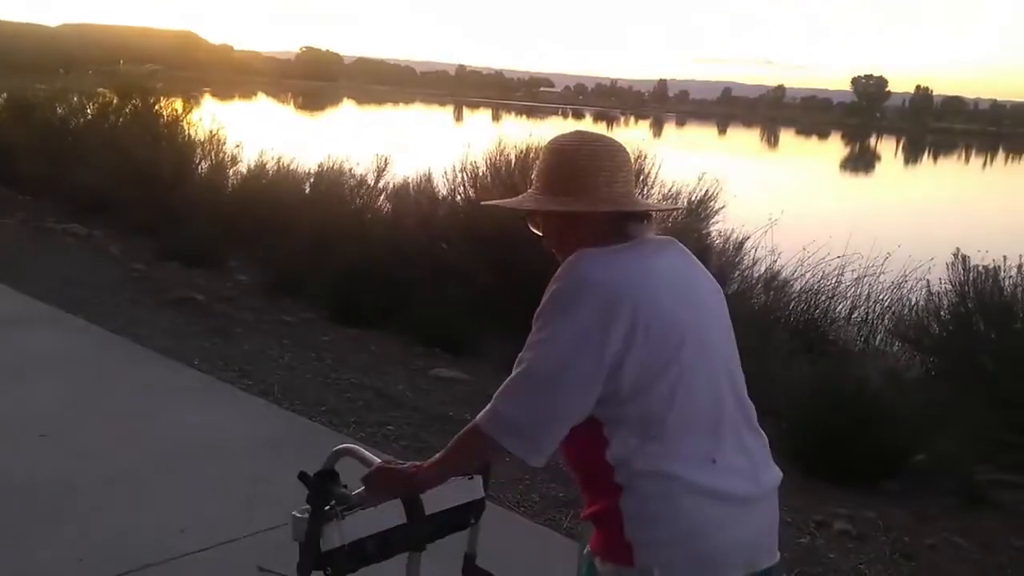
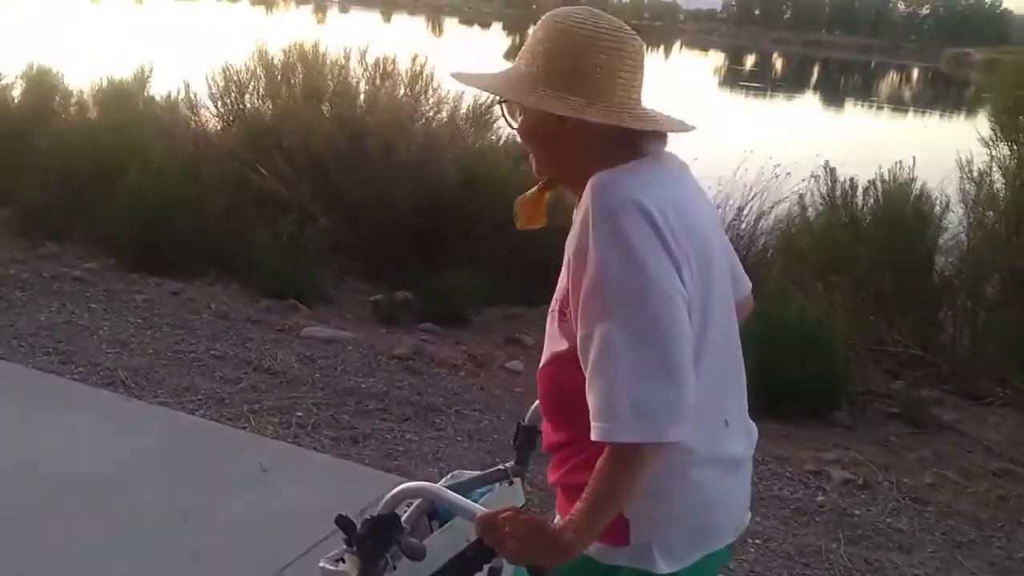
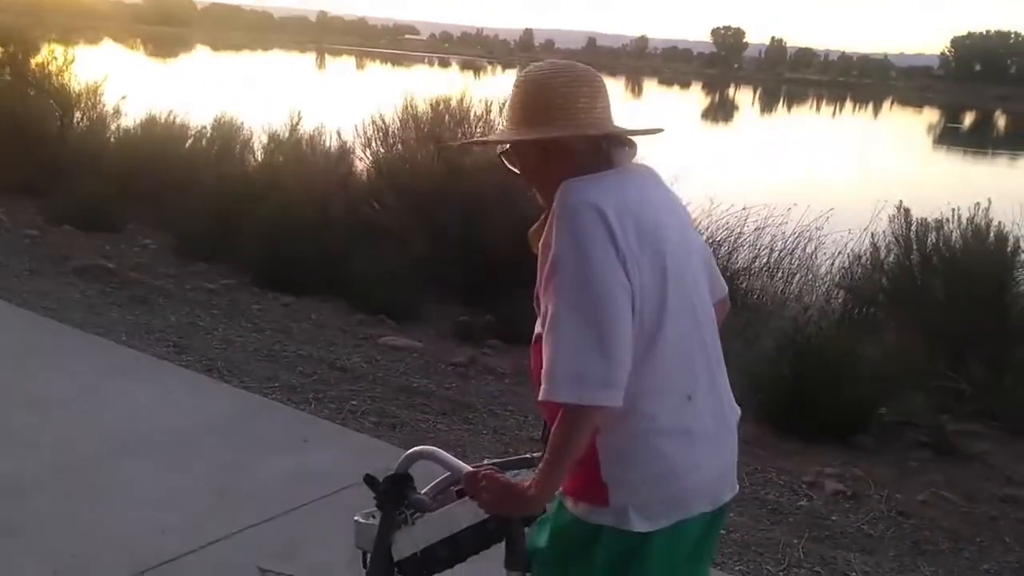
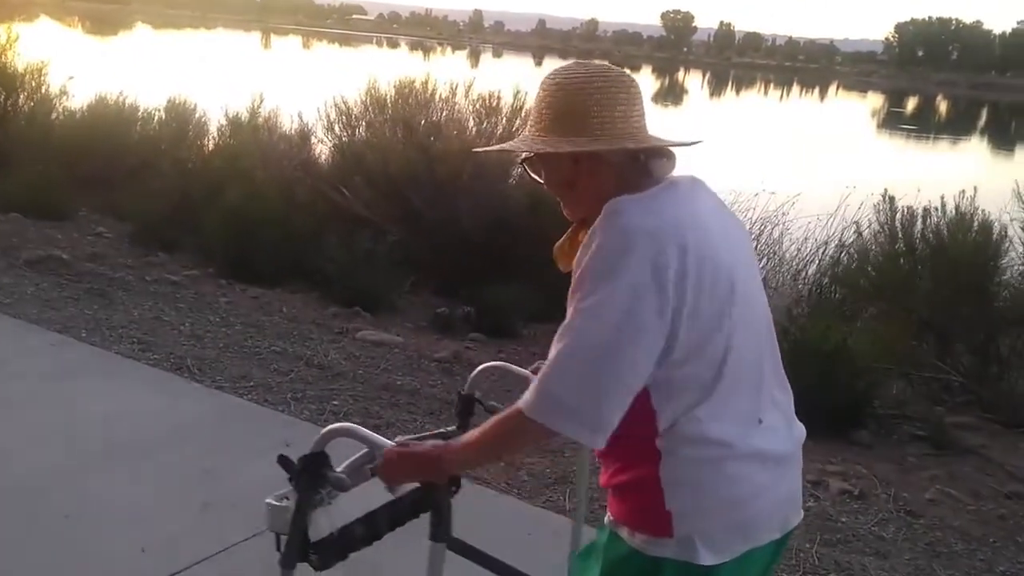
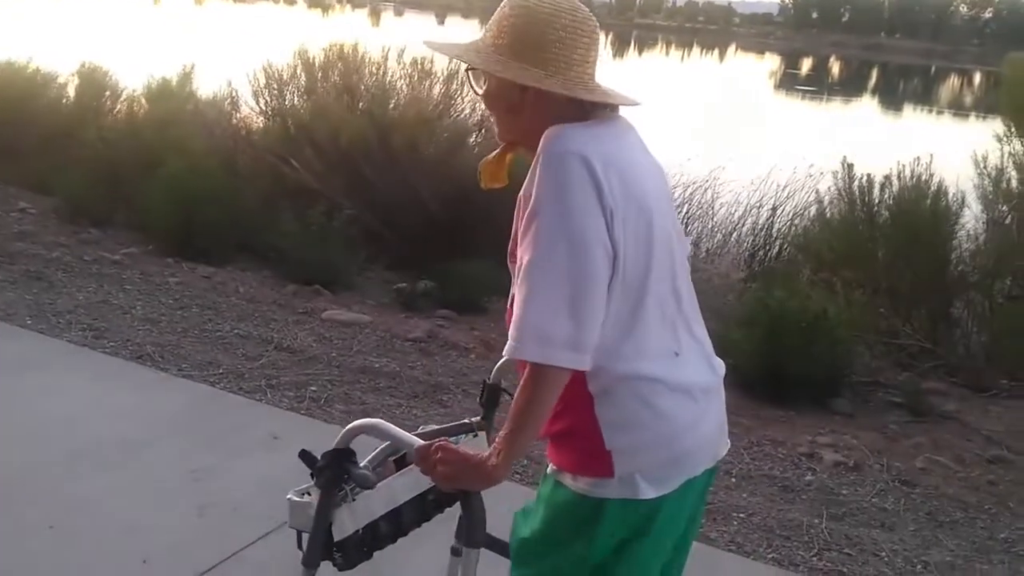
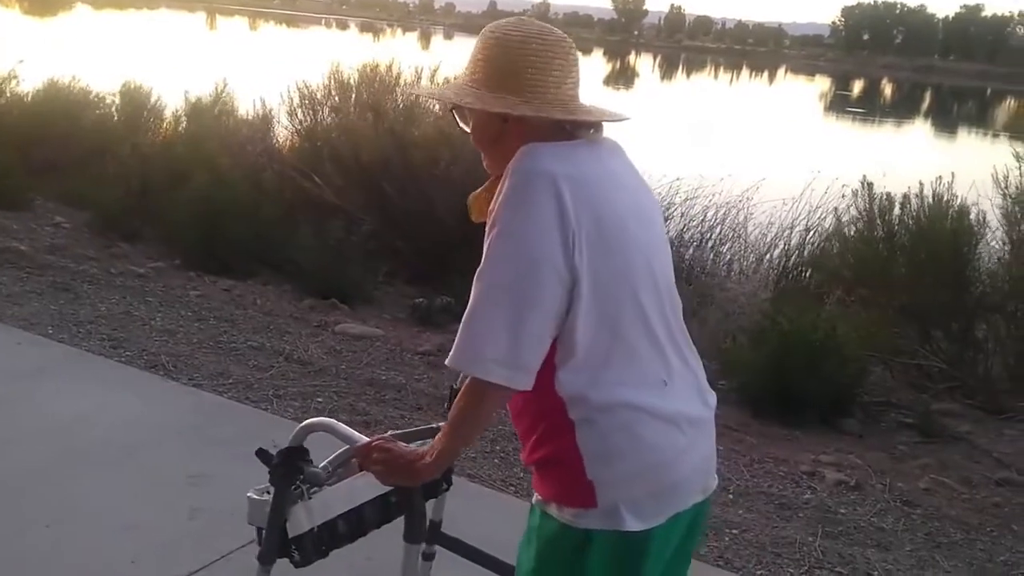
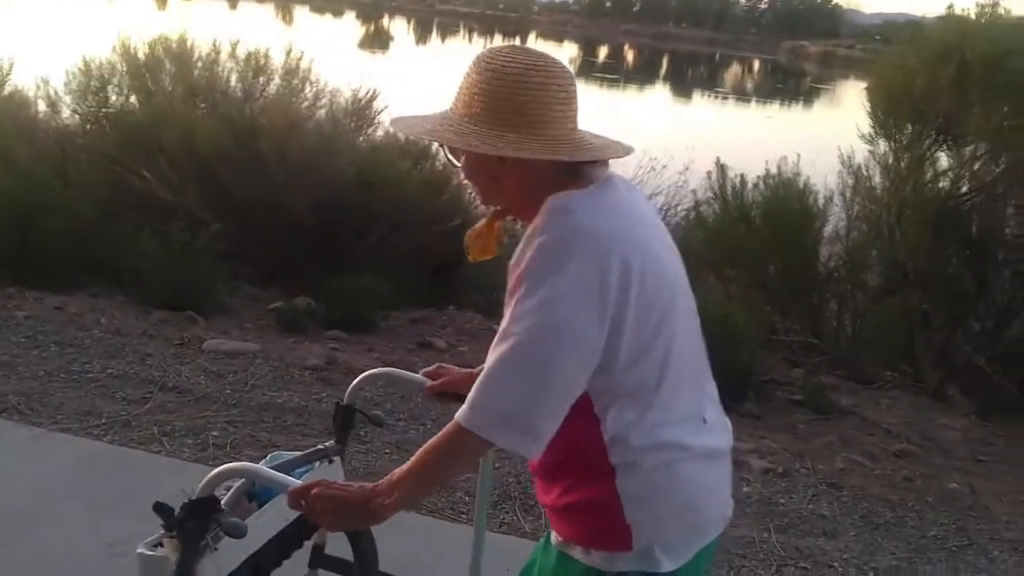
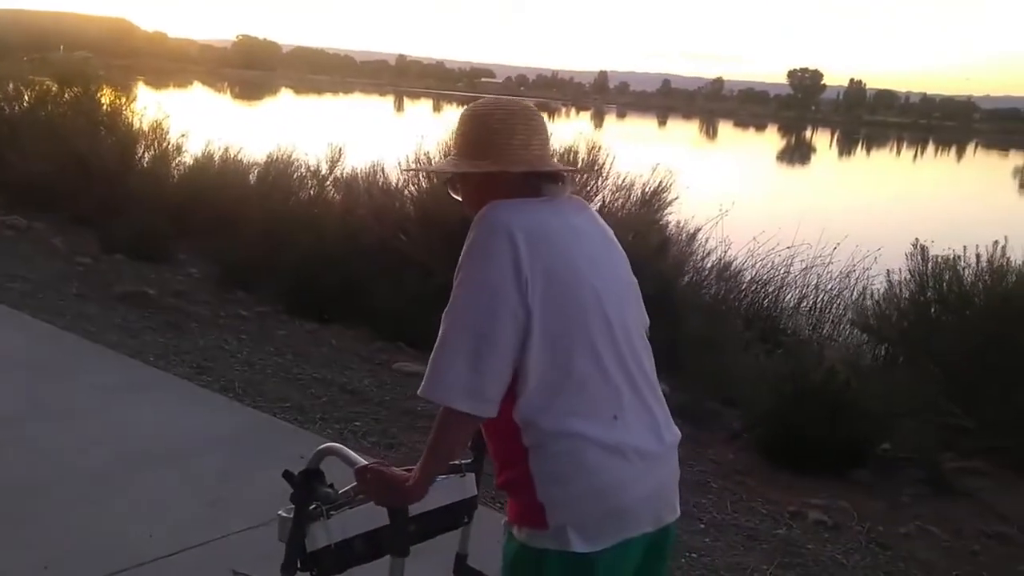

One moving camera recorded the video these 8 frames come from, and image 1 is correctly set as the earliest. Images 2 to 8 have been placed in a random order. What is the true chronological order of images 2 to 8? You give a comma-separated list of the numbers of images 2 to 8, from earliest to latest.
8, 3, 4, 6, 5, 2, 7
